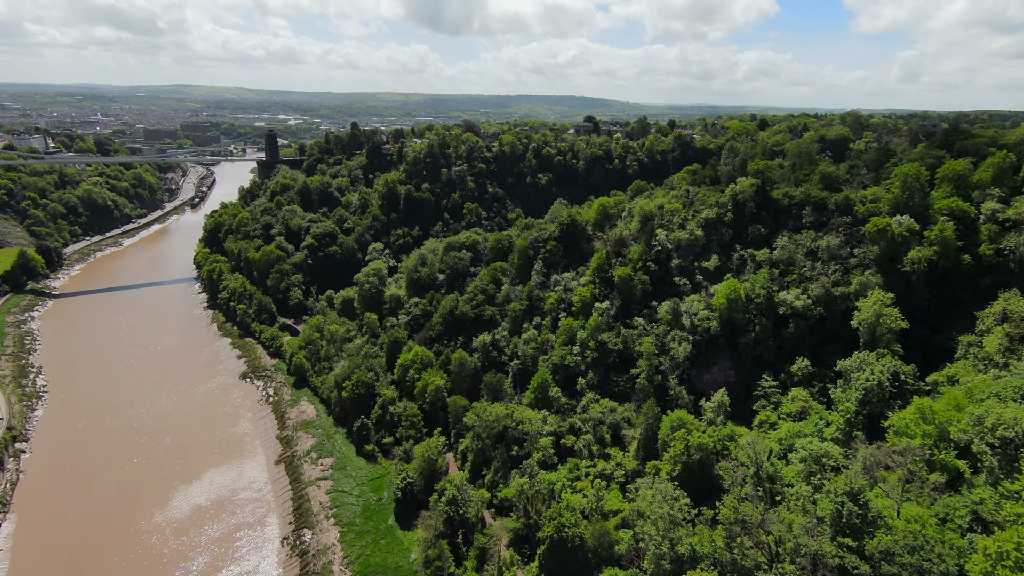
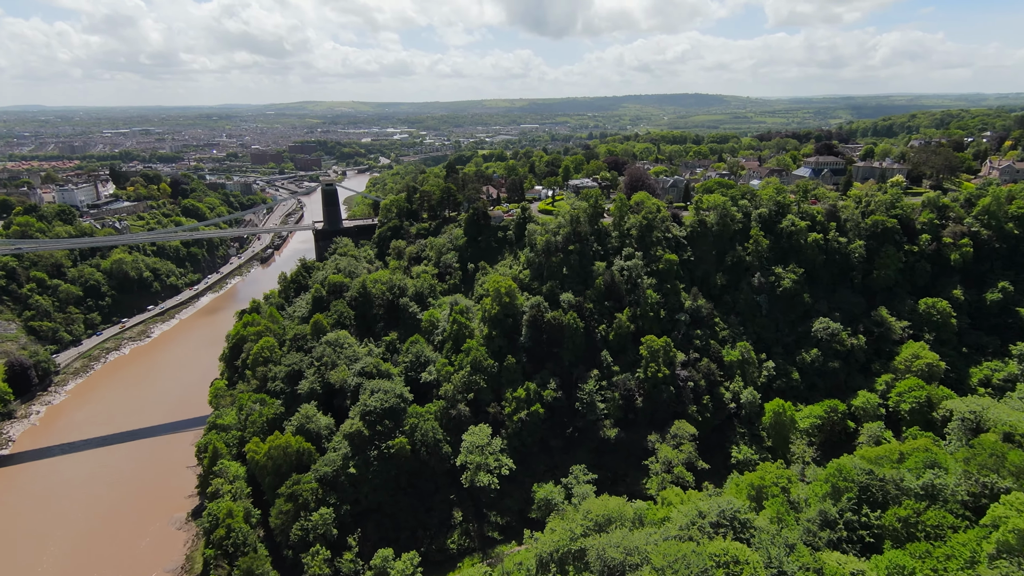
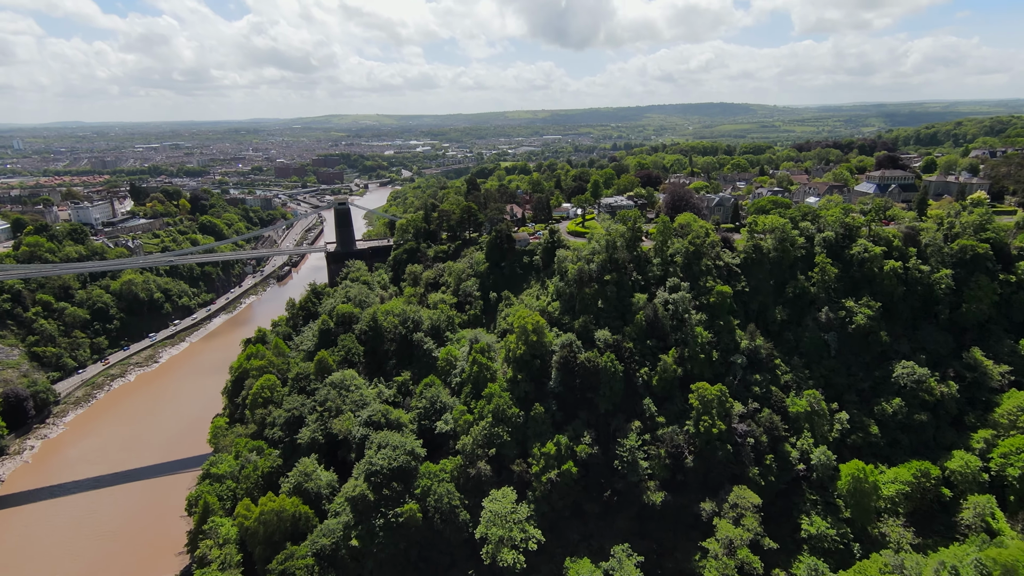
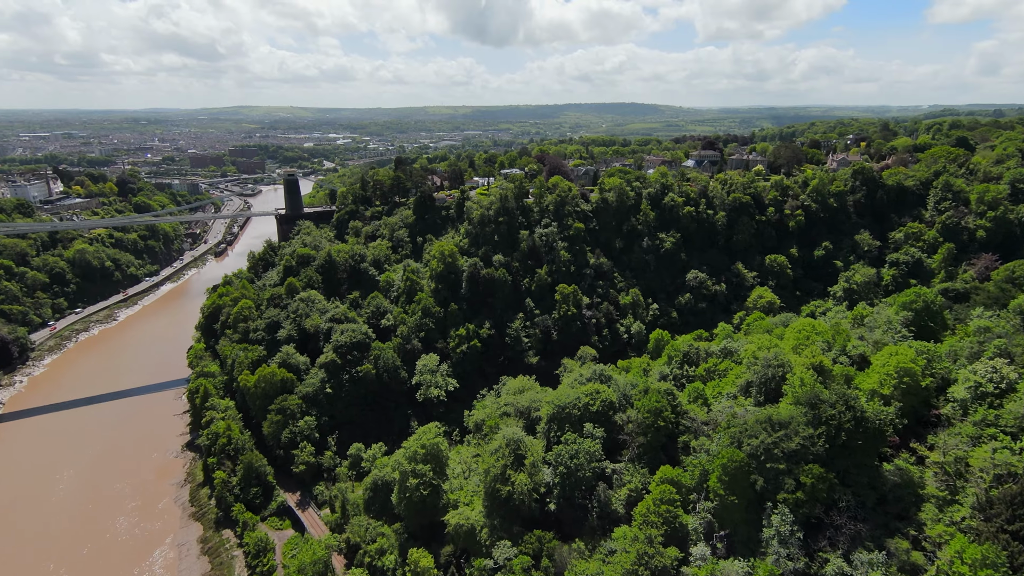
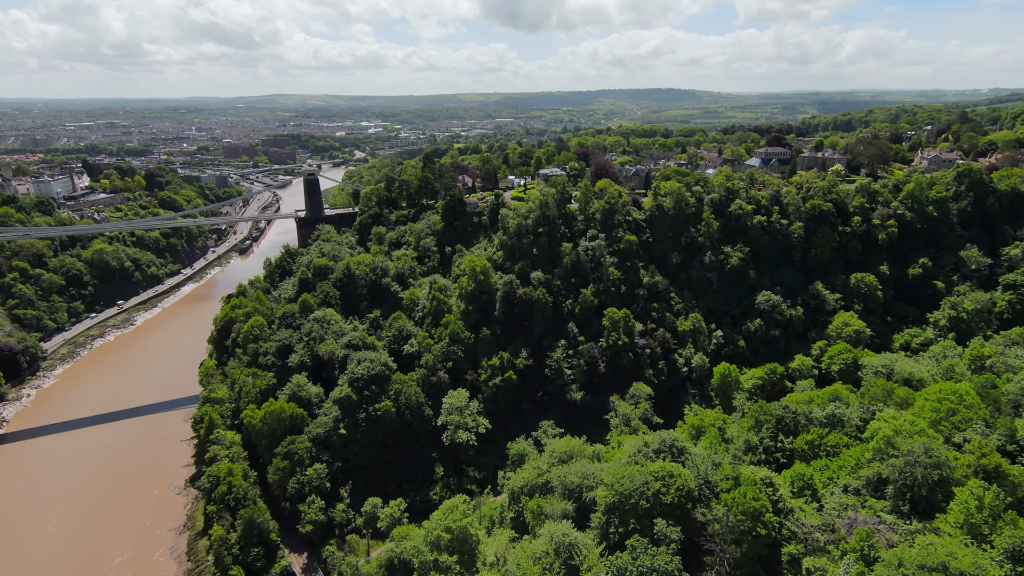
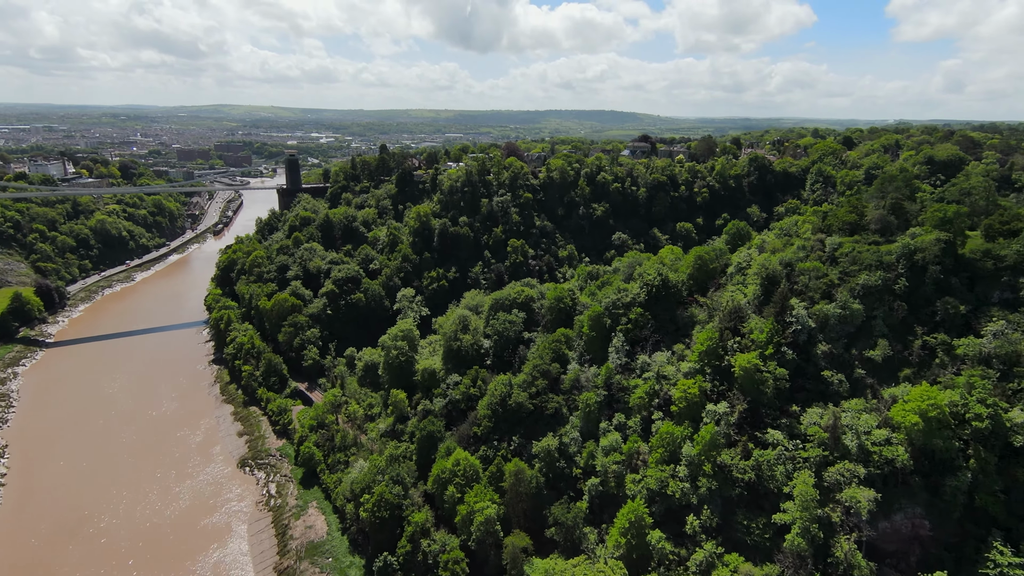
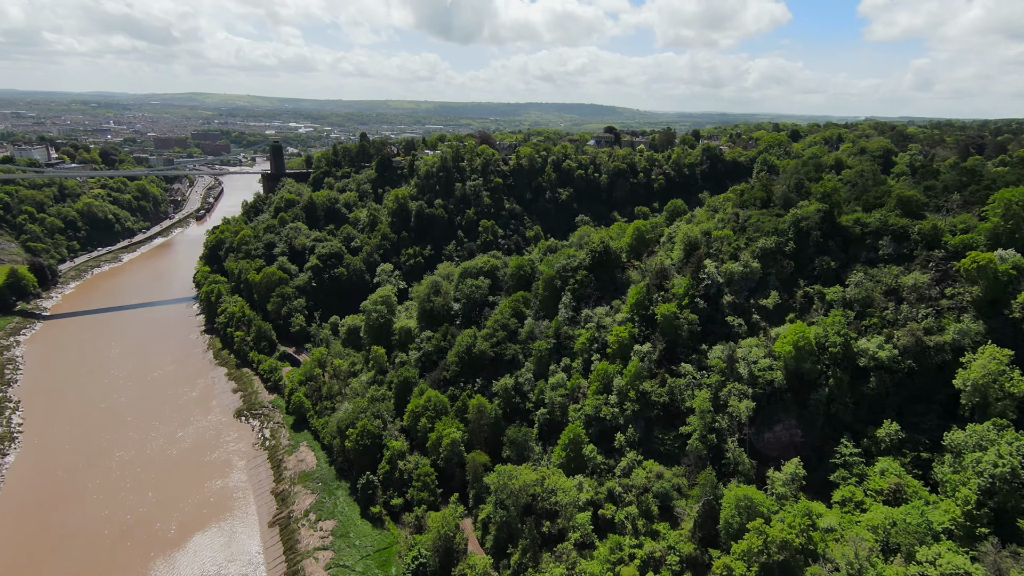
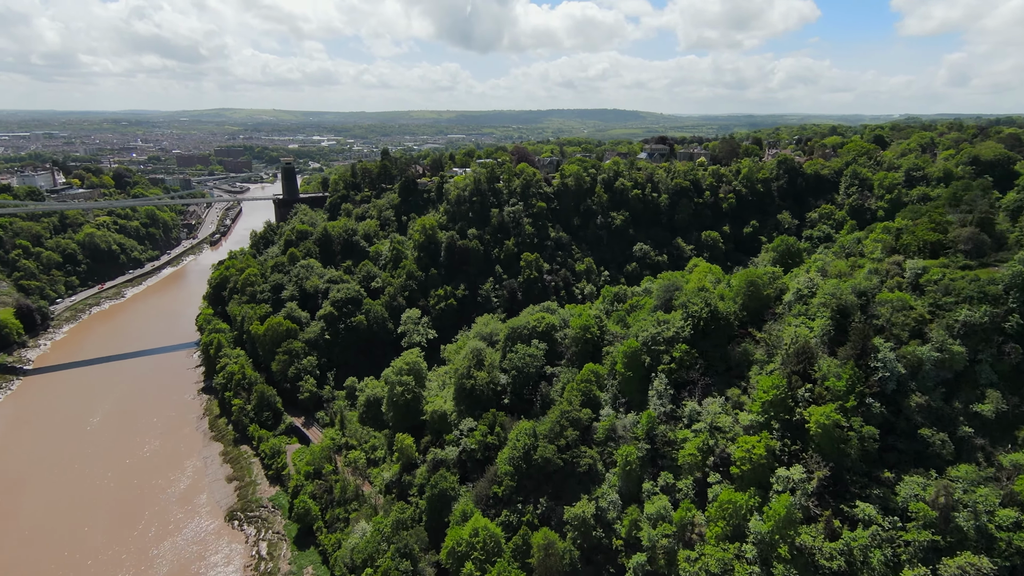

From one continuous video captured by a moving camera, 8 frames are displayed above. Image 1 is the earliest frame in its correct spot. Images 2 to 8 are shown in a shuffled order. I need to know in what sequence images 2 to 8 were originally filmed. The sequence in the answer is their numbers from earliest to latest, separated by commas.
7, 6, 8, 4, 5, 2, 3
